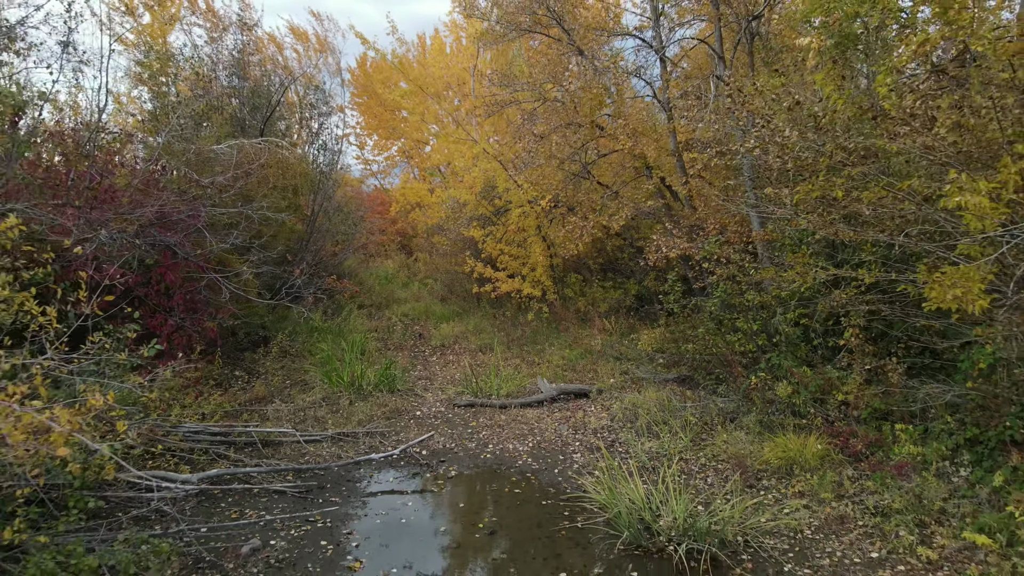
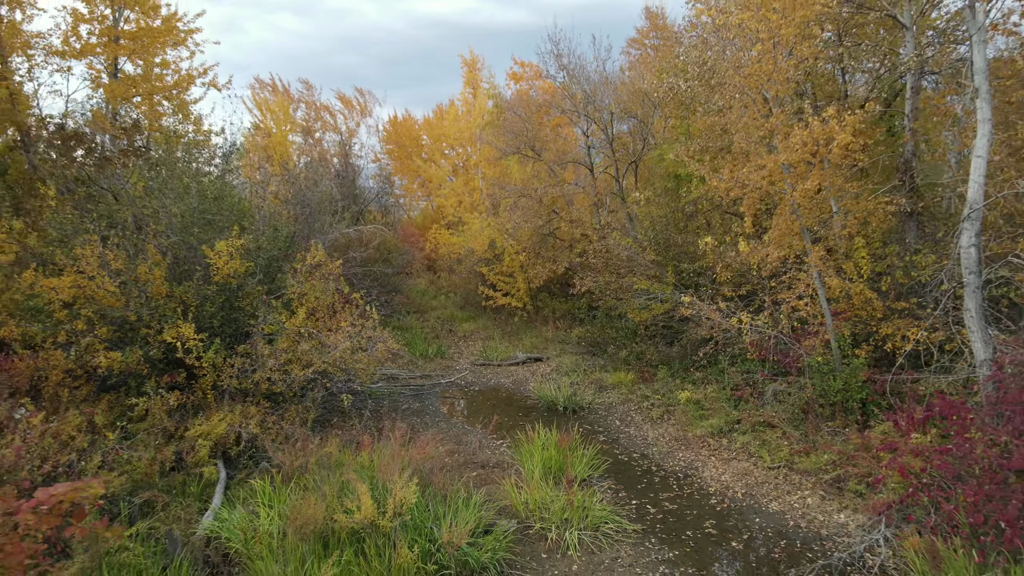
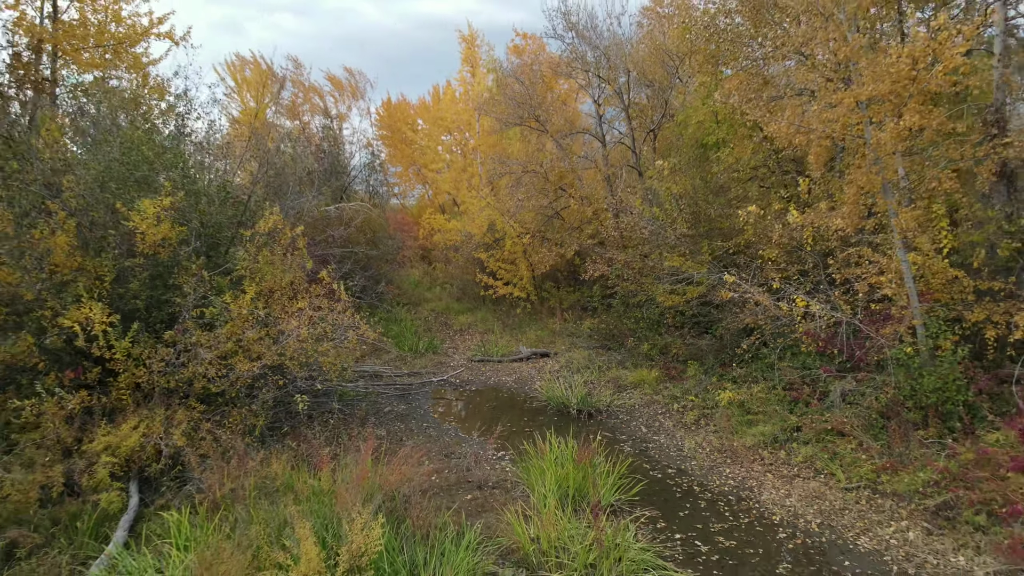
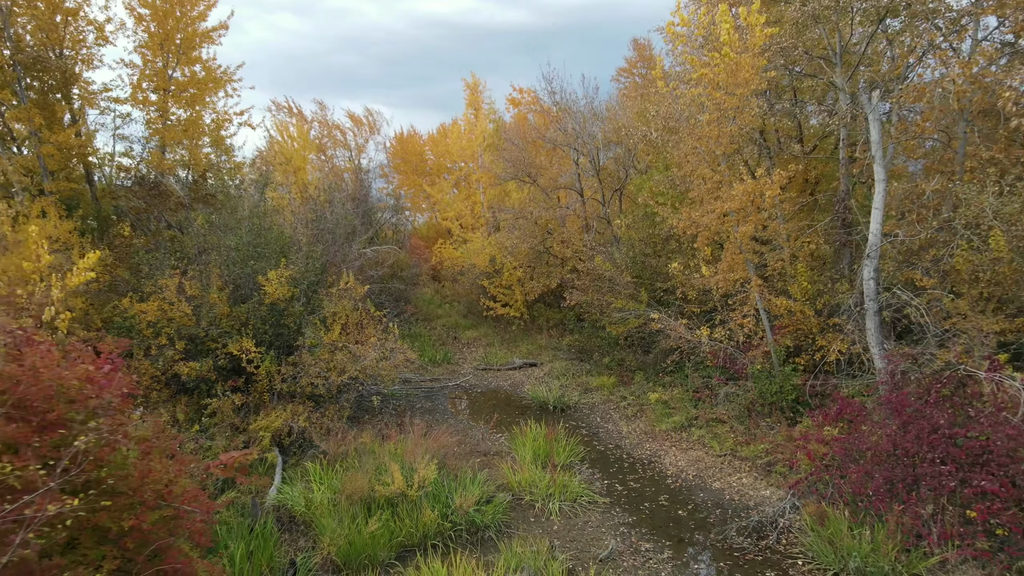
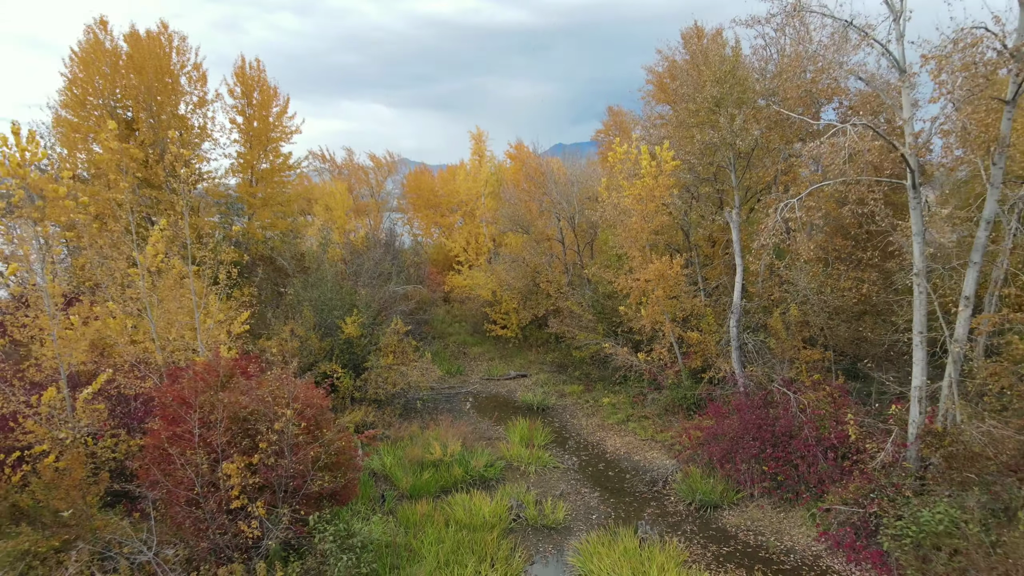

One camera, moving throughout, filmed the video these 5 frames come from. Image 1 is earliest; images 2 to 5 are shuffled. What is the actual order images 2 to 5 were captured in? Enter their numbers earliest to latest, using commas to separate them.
3, 2, 4, 5
